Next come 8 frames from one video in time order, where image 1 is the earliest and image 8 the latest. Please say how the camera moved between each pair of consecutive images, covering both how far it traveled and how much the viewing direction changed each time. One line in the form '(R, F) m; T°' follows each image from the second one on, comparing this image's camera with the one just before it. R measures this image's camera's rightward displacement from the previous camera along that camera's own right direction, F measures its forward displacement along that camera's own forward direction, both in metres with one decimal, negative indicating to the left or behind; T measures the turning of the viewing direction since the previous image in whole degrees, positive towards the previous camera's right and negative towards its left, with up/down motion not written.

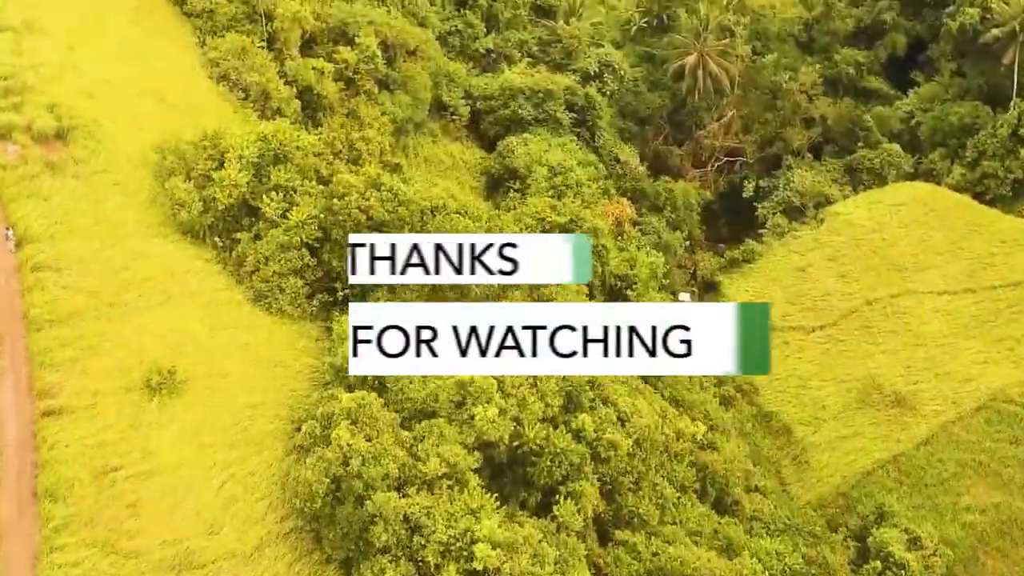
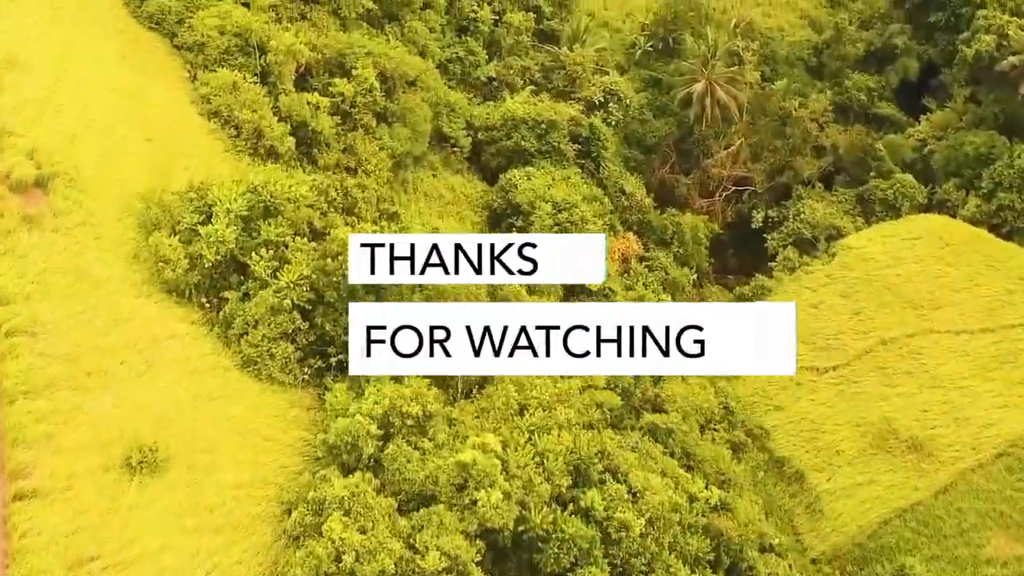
(0.0, +0.6) m; 0°
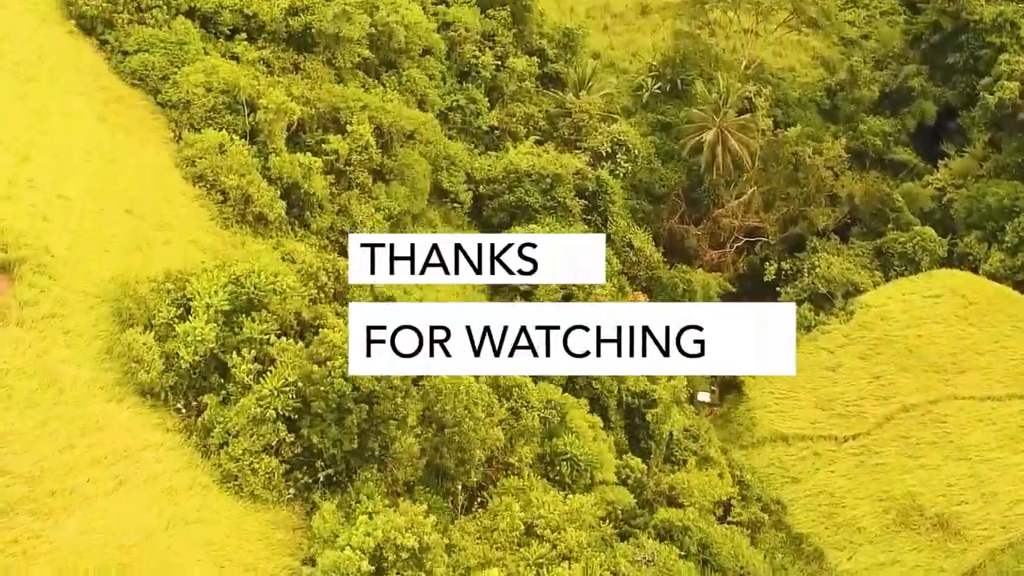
(0.0, +0.9) m; 0°
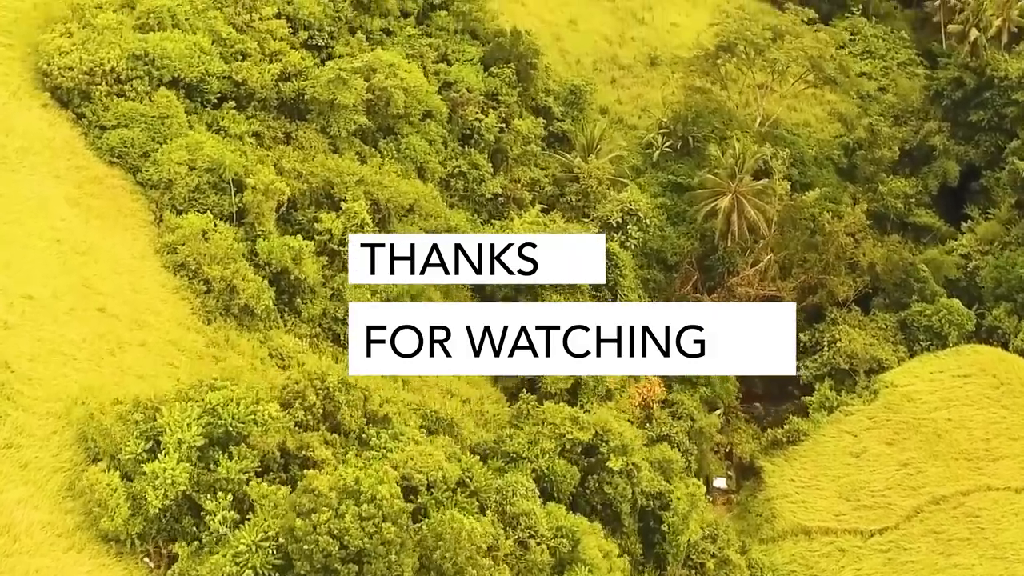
(0.0, +1.0) m; 0°
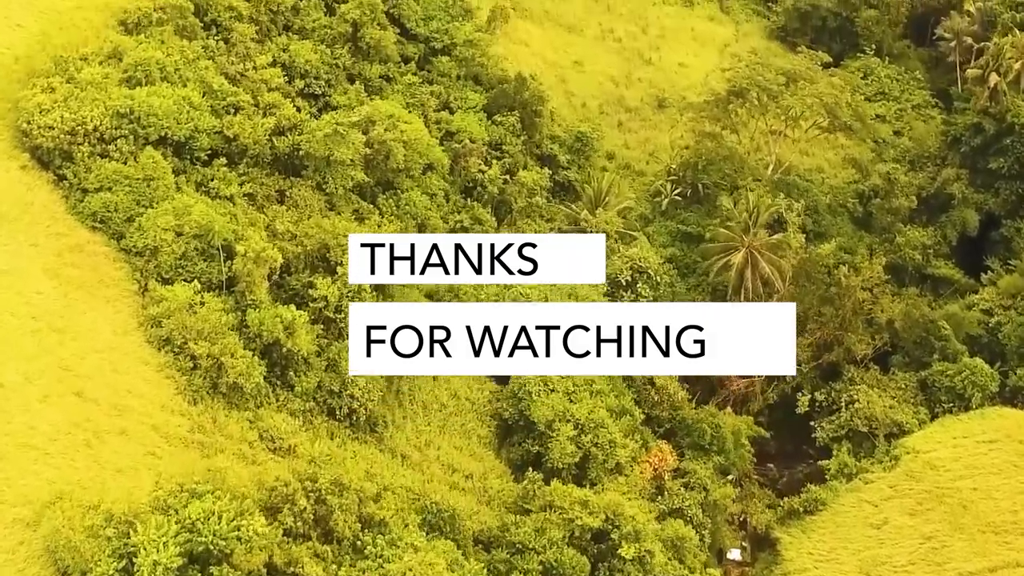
(0.0, +0.7) m; 0°
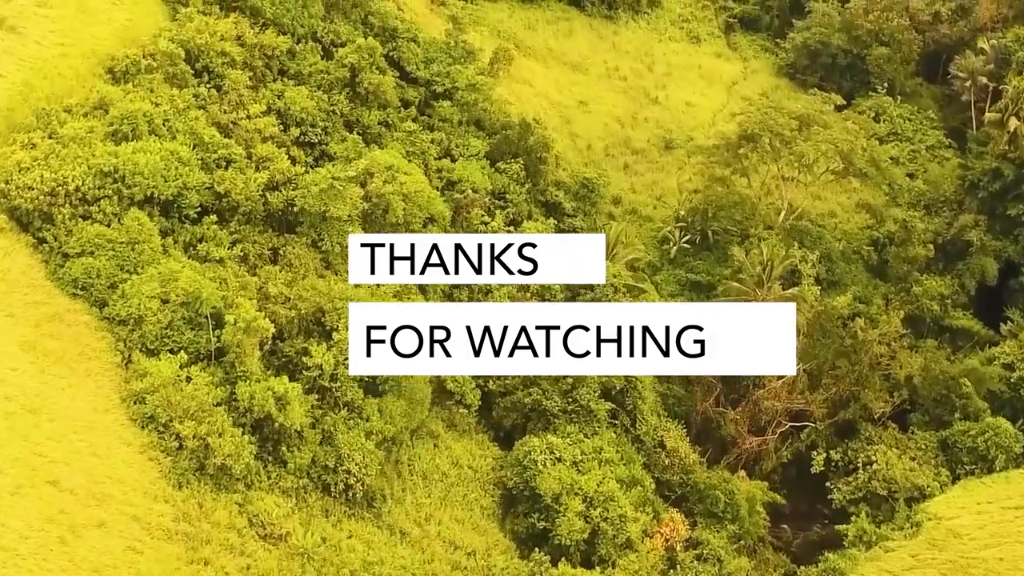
(0.0, +0.7) m; 0°
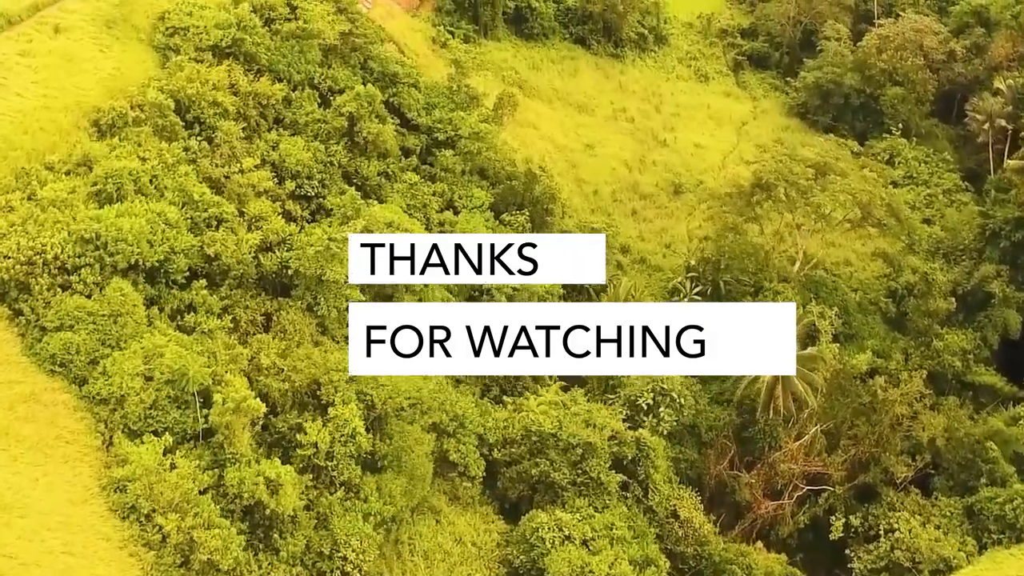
(-0.1, +0.8) m; 0°
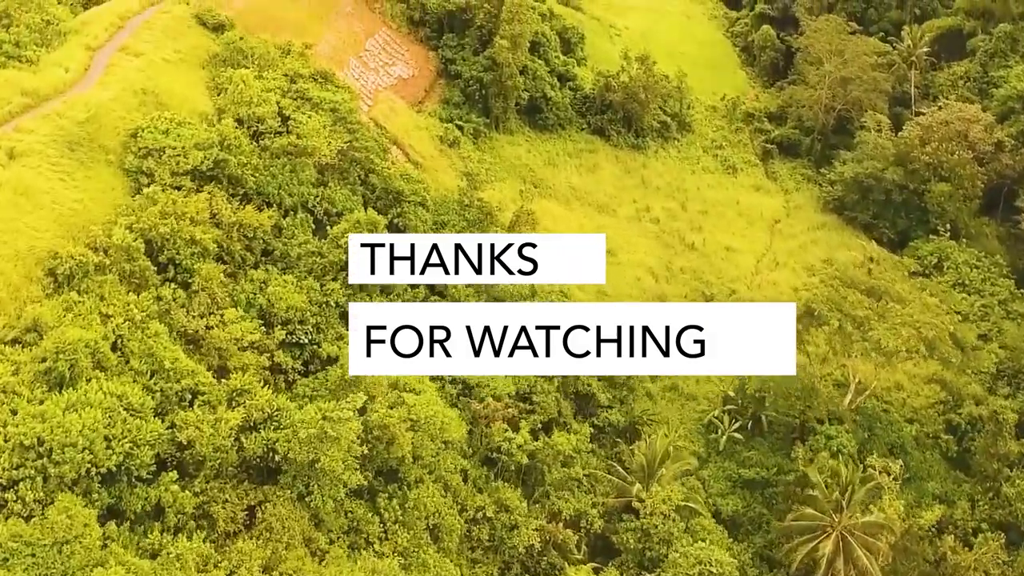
(-0.2, +2.1) m; 0°
